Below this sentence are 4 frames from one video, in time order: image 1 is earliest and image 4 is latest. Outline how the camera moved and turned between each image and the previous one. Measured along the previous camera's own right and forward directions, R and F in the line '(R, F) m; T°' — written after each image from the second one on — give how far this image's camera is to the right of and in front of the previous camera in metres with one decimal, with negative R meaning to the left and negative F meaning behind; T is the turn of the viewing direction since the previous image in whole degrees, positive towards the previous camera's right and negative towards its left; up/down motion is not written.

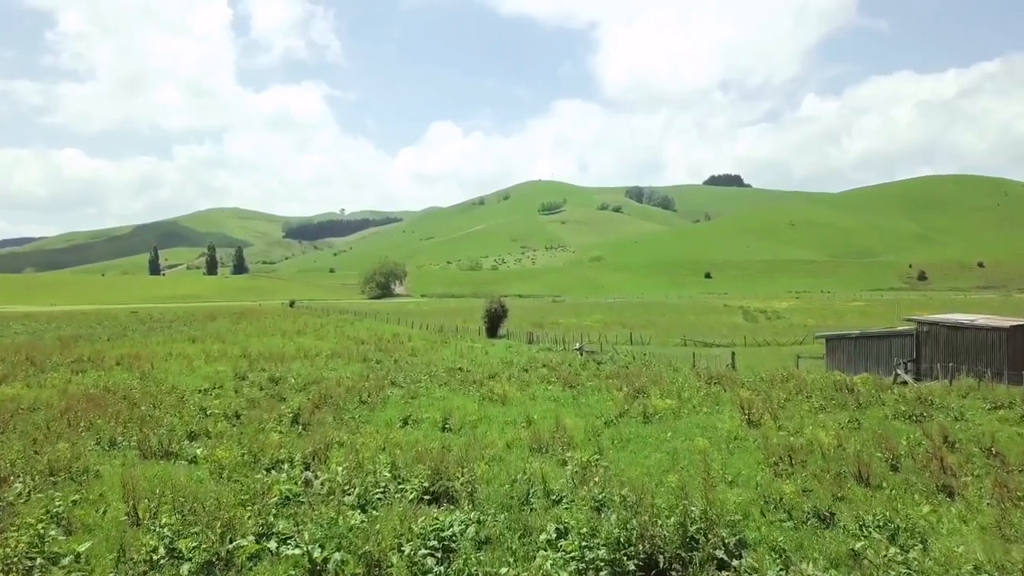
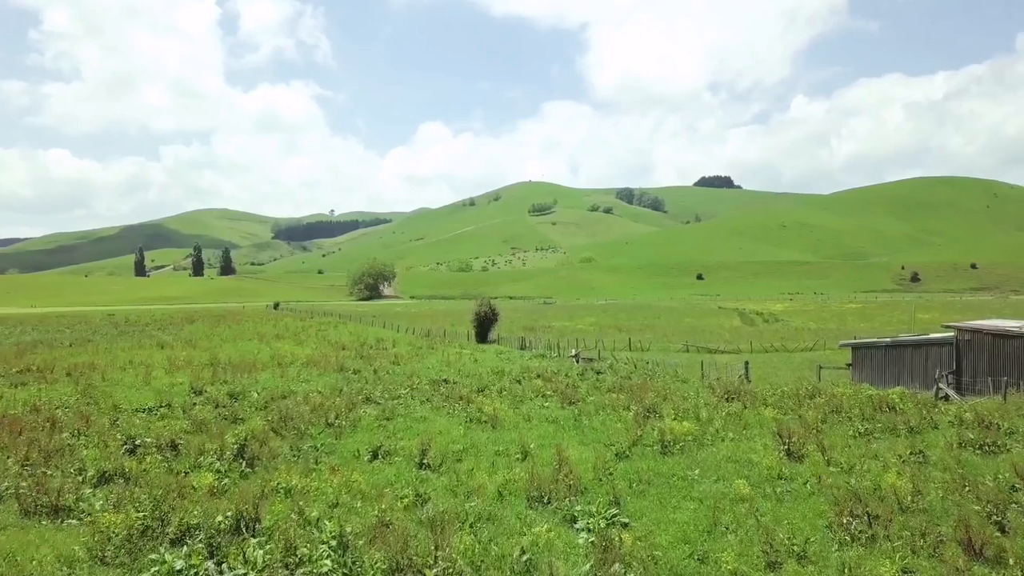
(0.0, +3.3) m; +1°
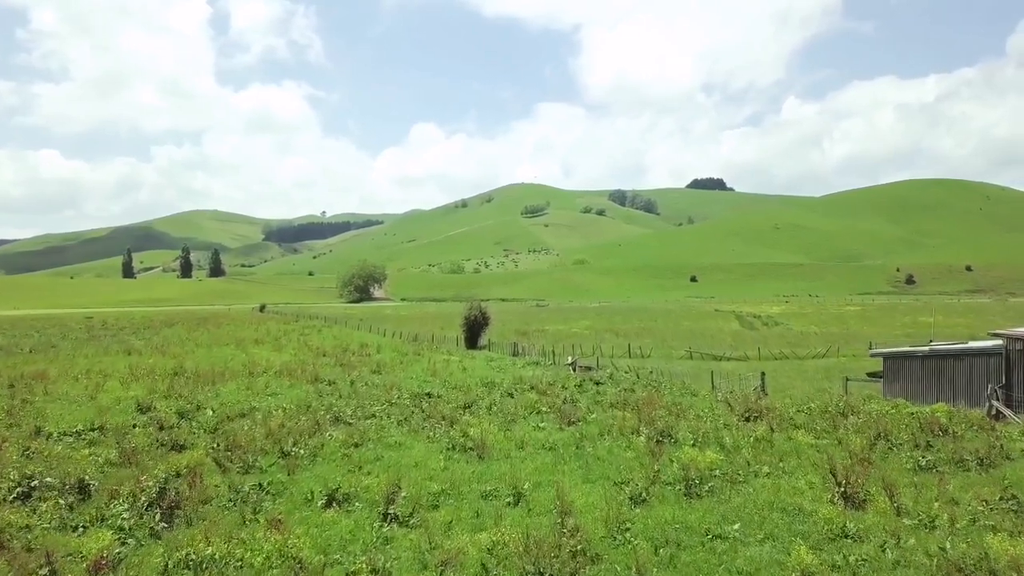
(+0.1, +3.2) m; +1°
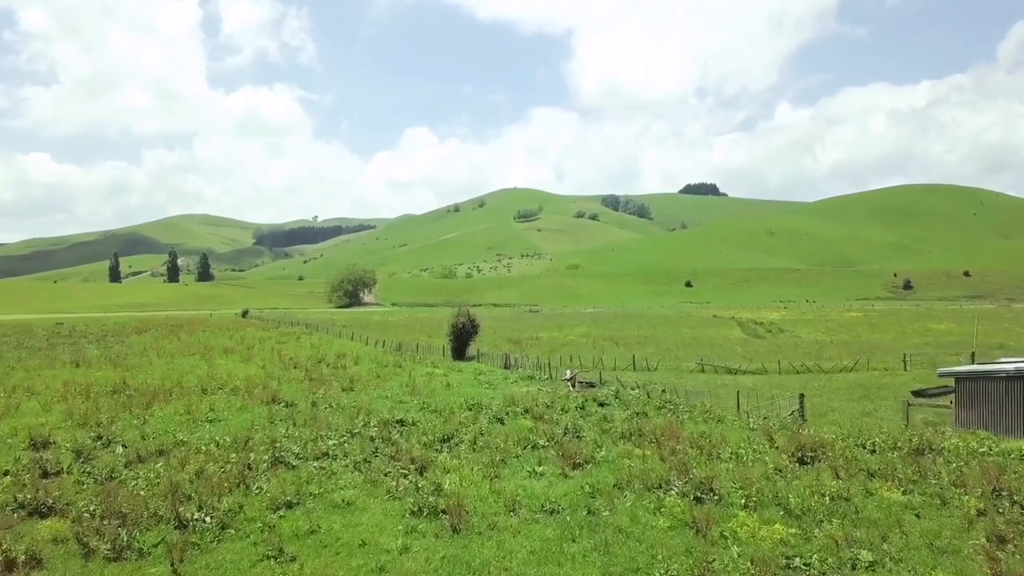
(+0.1, +4.7) m; +1°
